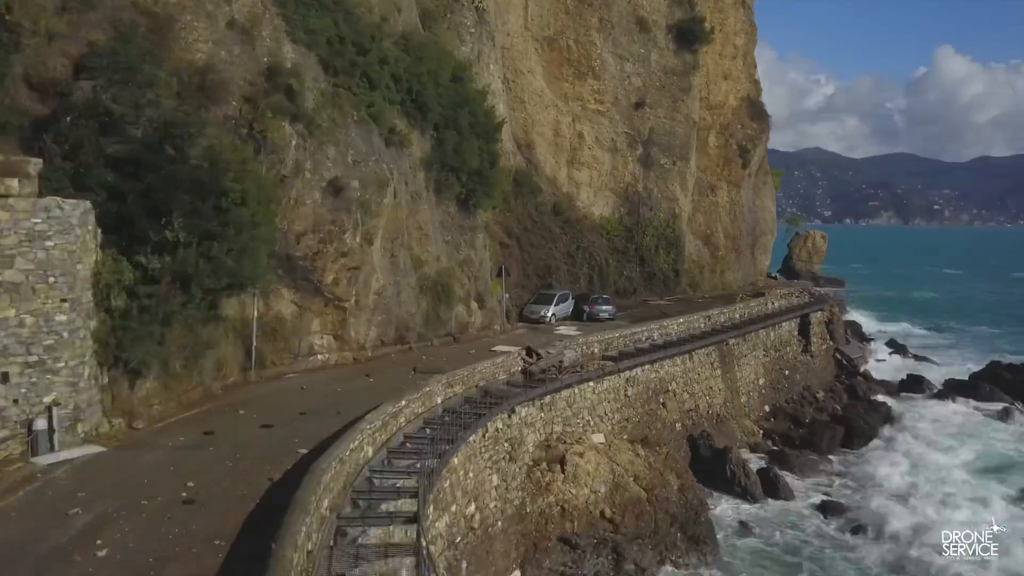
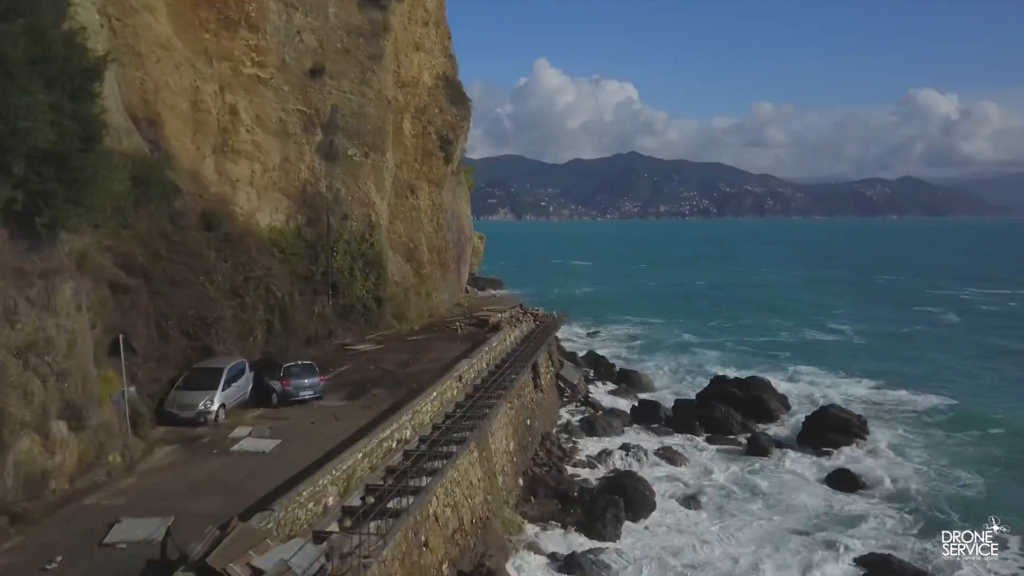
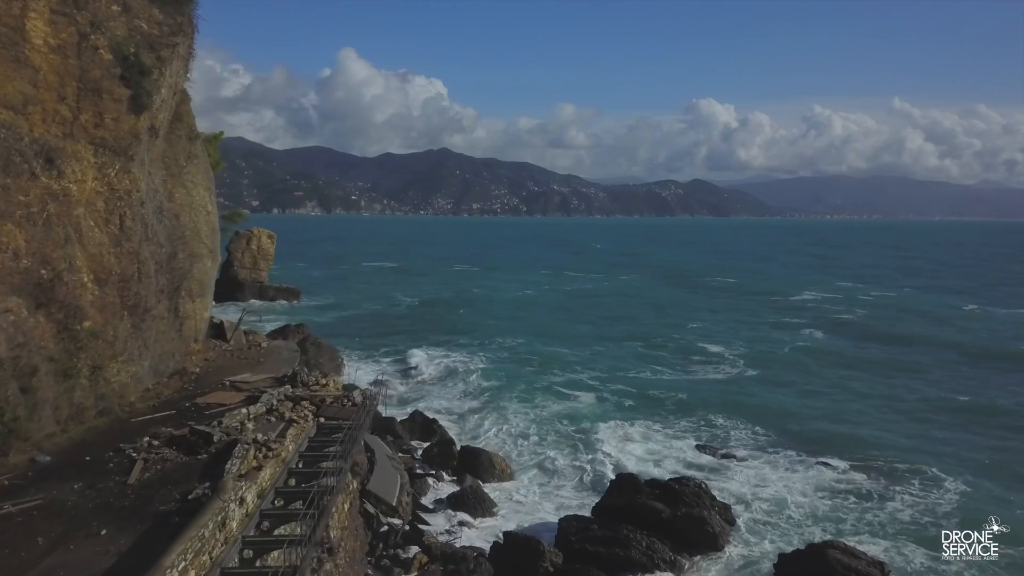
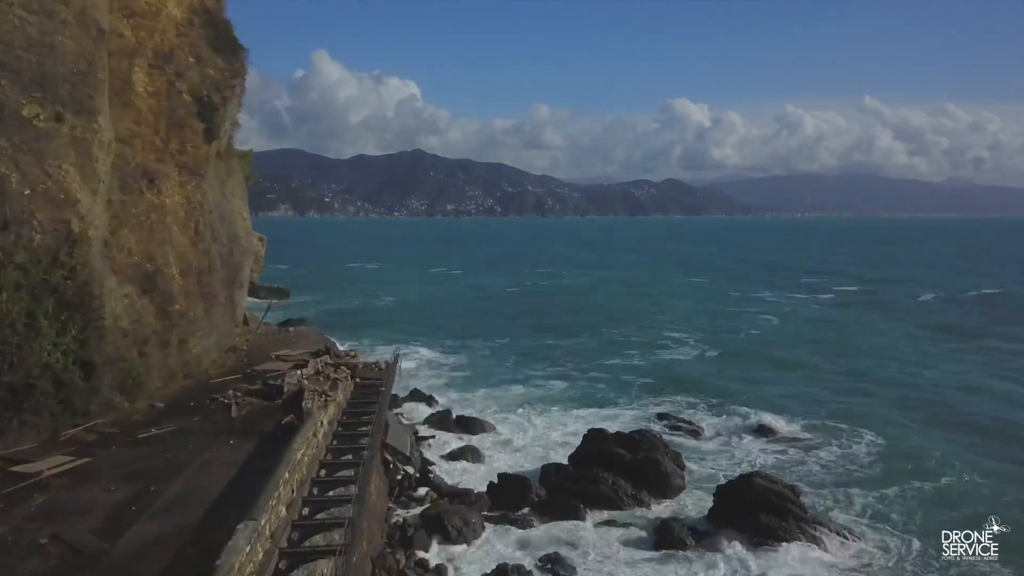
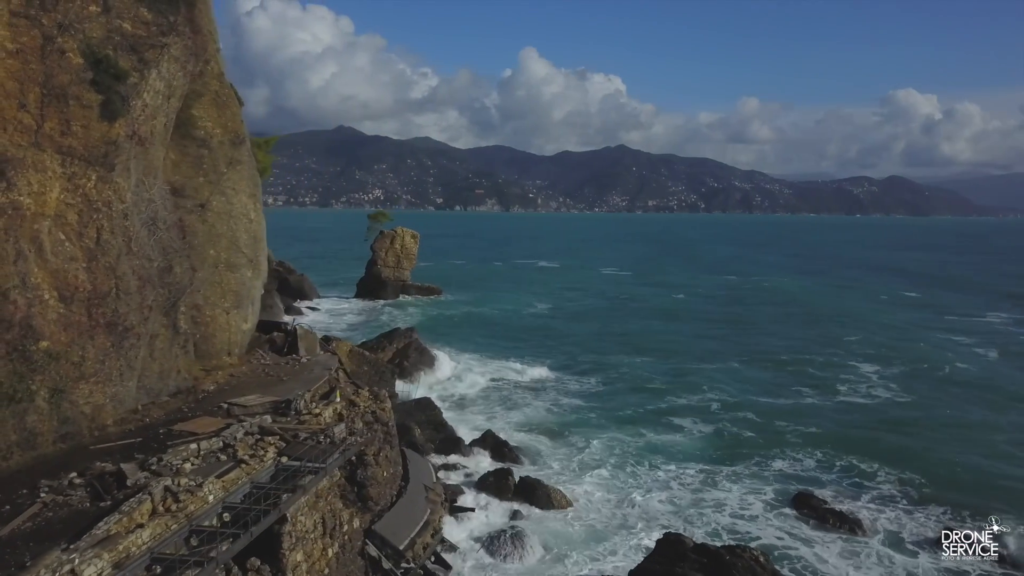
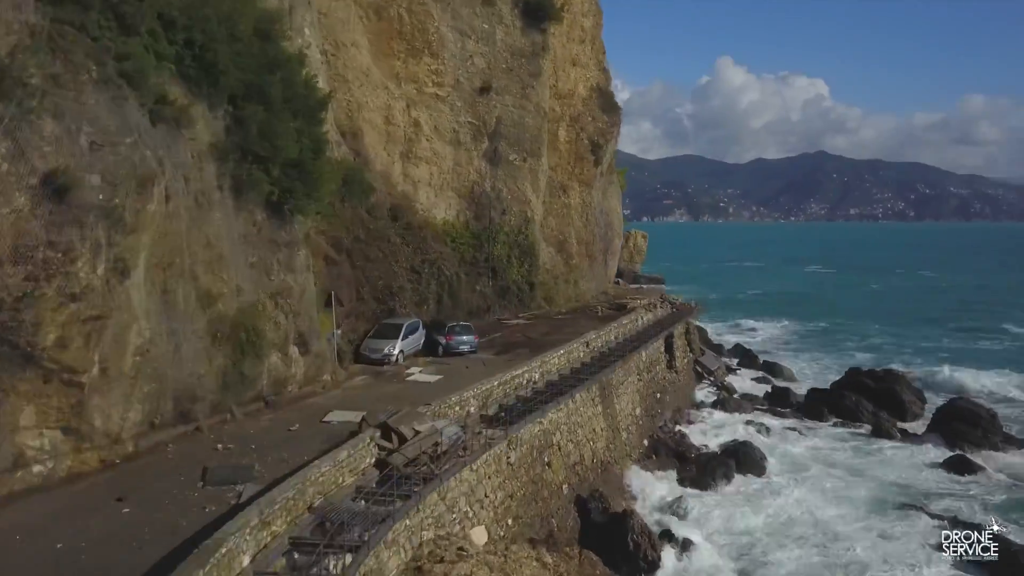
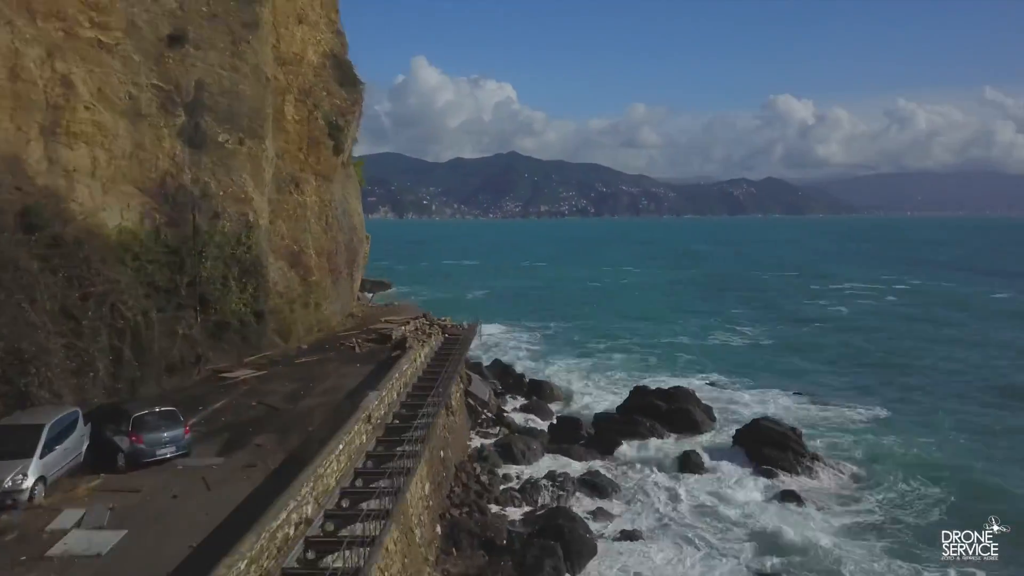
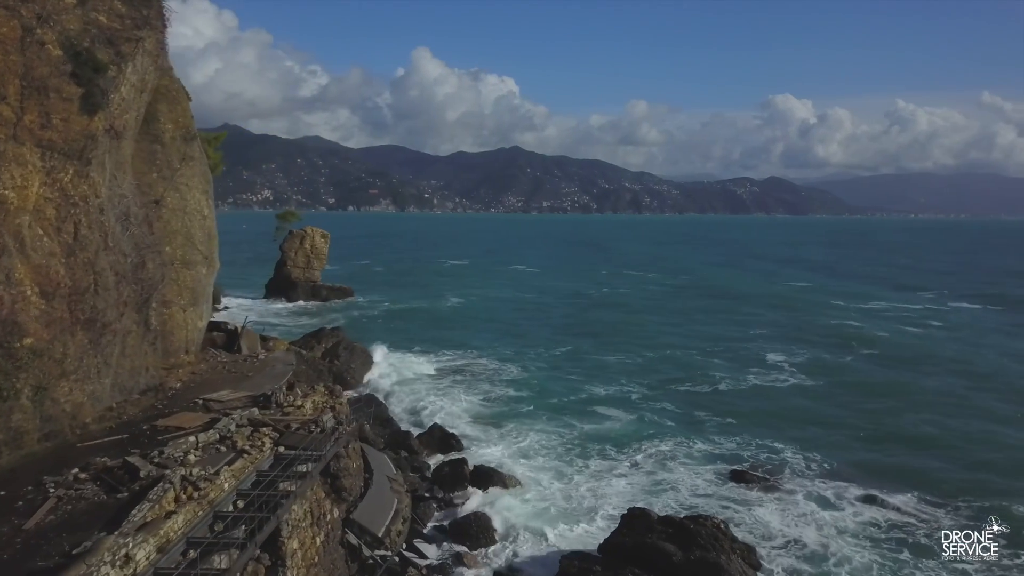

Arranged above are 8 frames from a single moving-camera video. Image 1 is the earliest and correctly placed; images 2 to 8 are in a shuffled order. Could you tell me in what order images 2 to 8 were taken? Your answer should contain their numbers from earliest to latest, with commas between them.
6, 2, 7, 4, 3, 8, 5
